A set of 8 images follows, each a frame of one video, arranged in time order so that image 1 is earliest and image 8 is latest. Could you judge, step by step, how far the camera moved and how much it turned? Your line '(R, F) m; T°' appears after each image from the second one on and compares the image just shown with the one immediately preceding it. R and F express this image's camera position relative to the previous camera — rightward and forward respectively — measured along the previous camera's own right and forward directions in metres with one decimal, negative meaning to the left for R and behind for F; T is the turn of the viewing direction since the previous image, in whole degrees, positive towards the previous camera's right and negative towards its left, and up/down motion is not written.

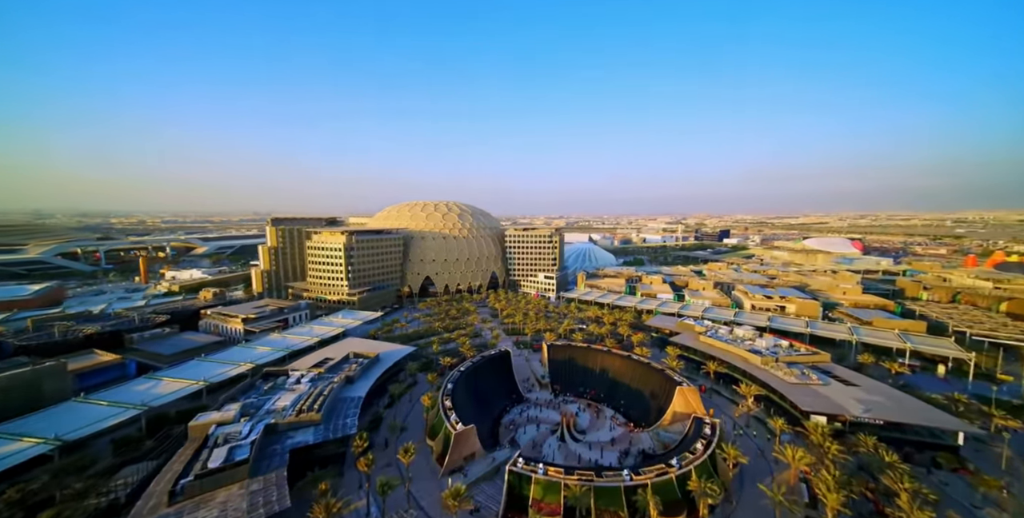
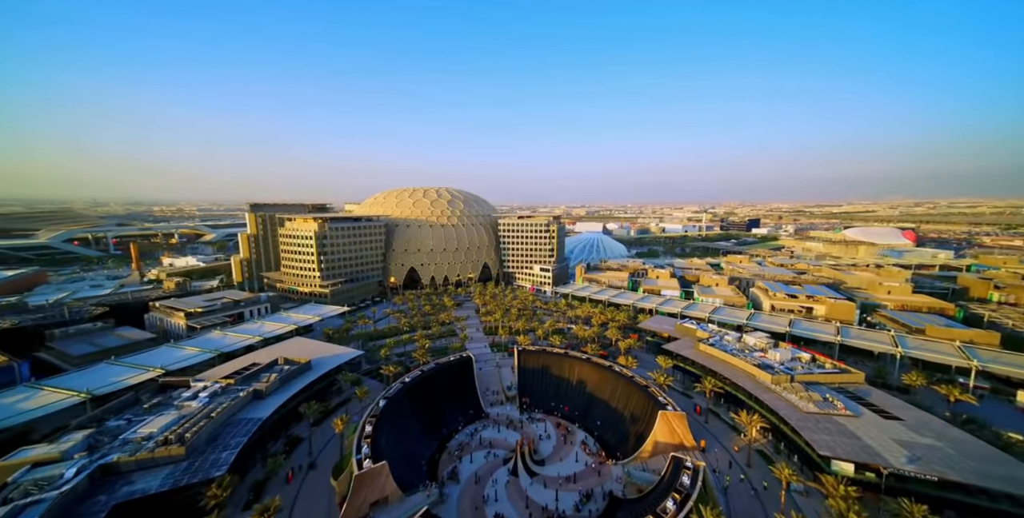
(+8.8, +9.4) m; -4°
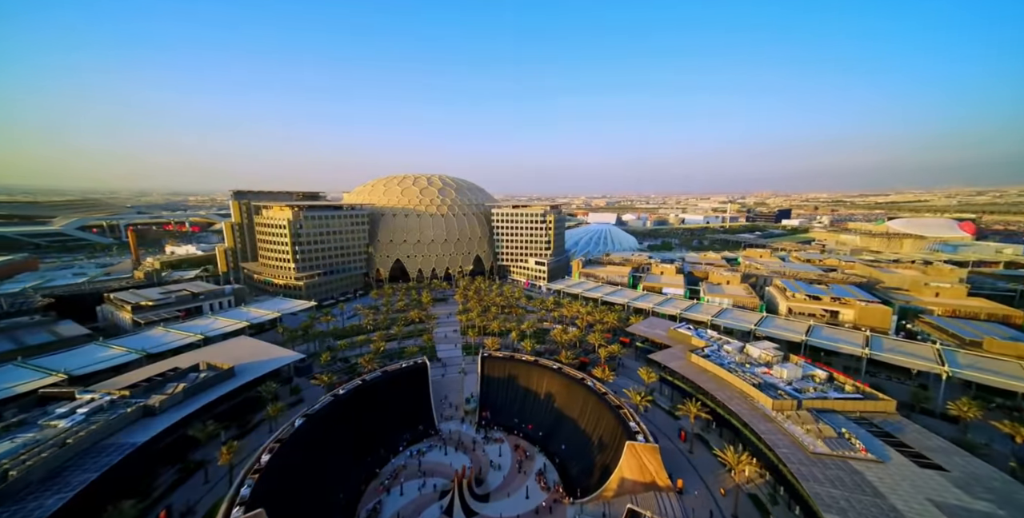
(+7.9, +7.5) m; -3°
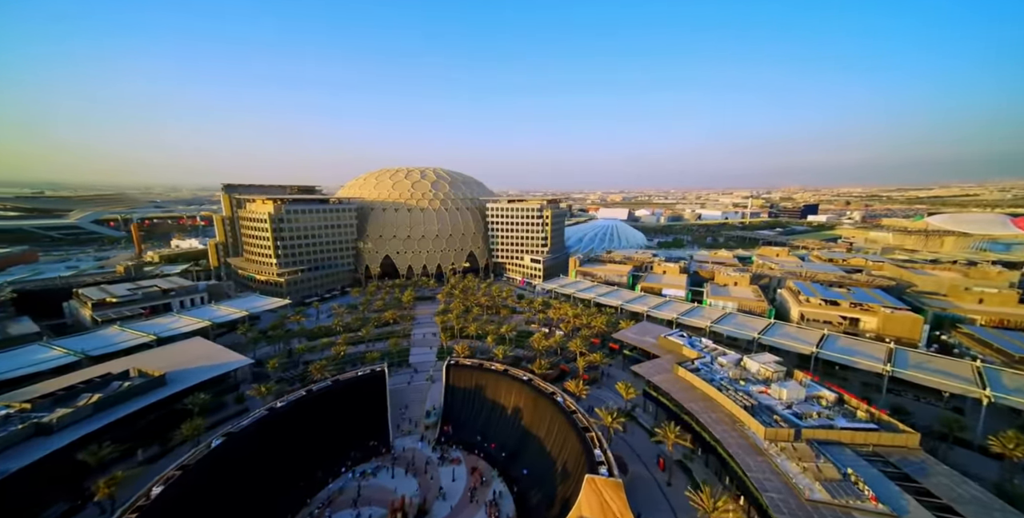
(+6.1, +5.0) m; -3°
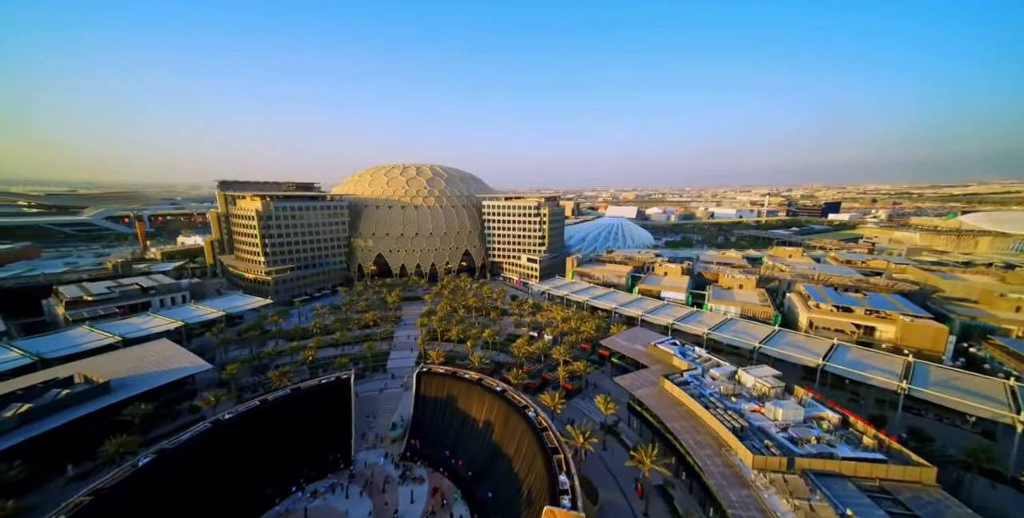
(+4.5, +3.2) m; -2°
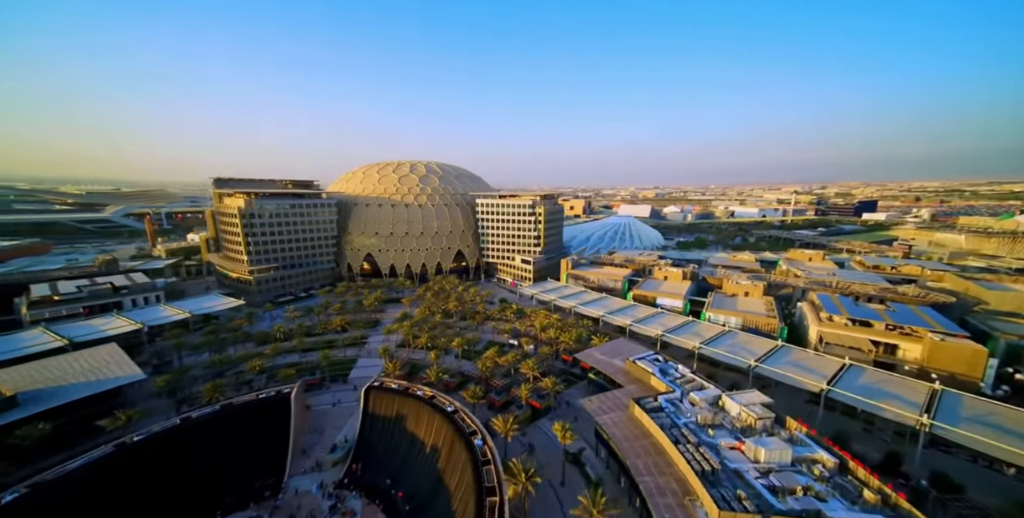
(+6.7, +4.4) m; -3°
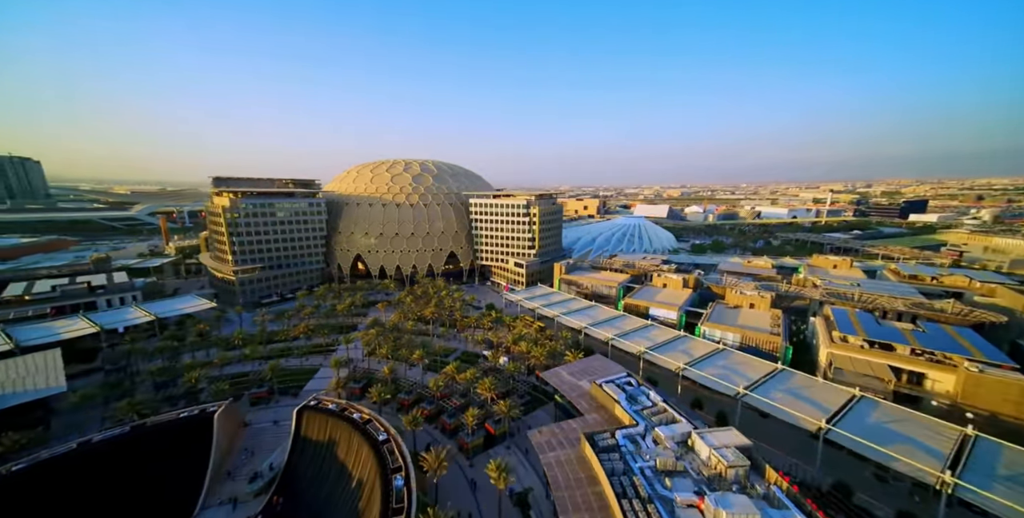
(+7.5, +4.6) m; -4°
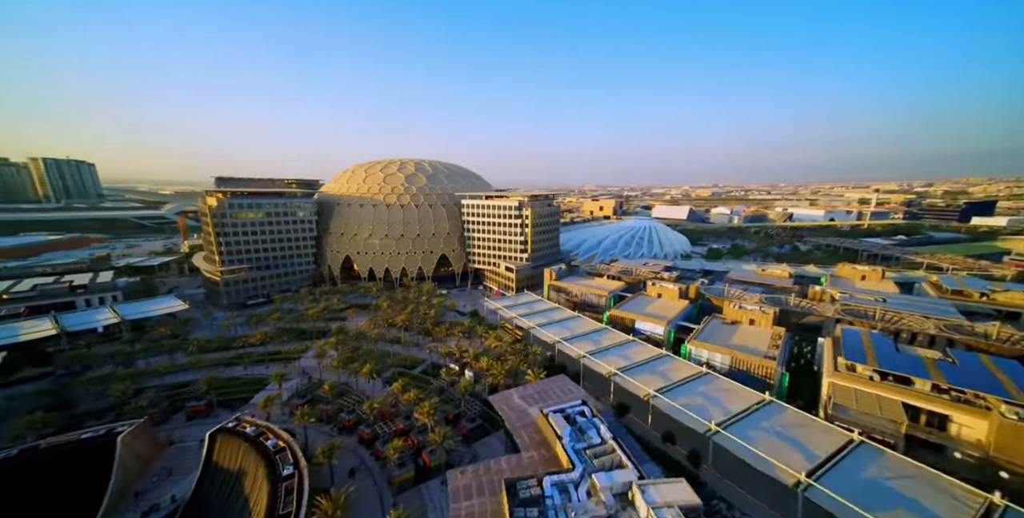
(+8.1, +4.6) m; -4°
